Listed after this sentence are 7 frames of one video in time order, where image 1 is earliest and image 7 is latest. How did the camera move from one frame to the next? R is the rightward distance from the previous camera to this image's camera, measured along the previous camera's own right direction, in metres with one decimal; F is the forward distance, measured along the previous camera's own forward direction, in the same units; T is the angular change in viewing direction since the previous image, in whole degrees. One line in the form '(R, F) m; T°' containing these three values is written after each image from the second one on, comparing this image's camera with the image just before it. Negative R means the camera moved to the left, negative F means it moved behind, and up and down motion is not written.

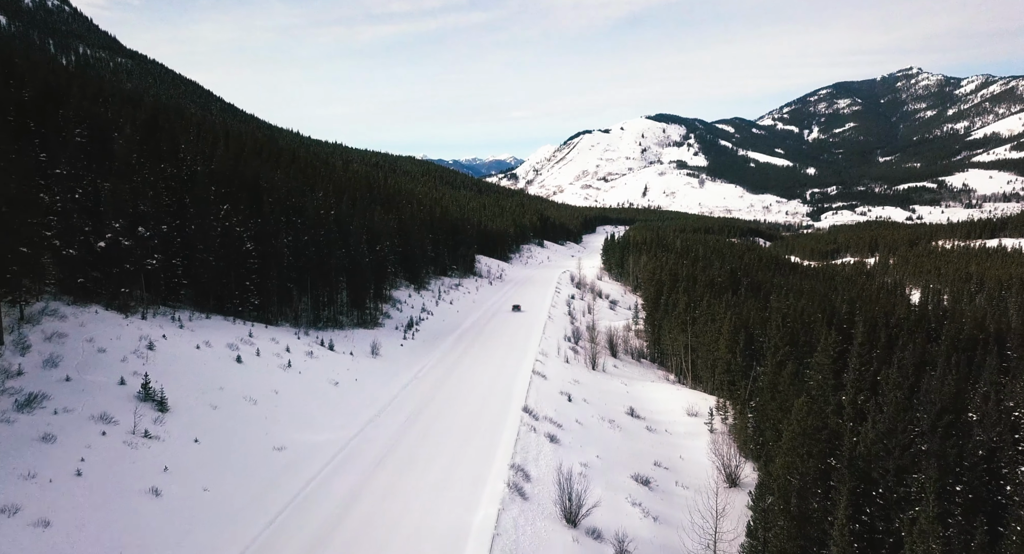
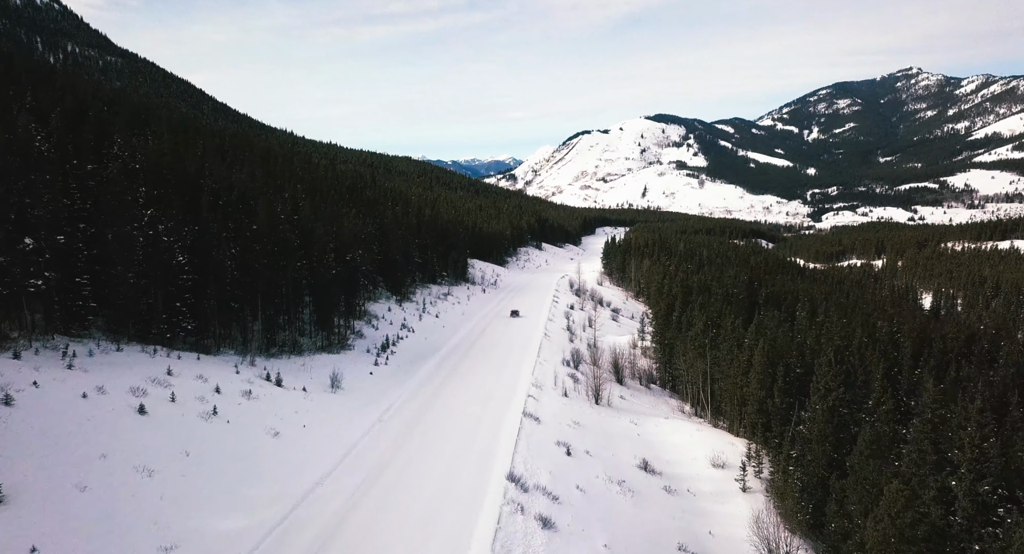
(+0.7, +7.5) m; 0°
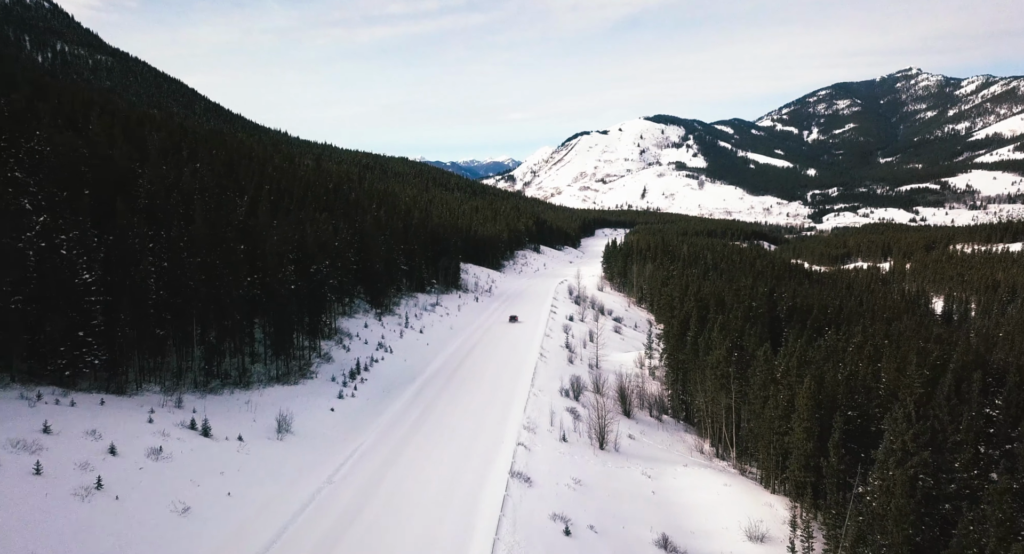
(+0.6, +6.9) m; 0°
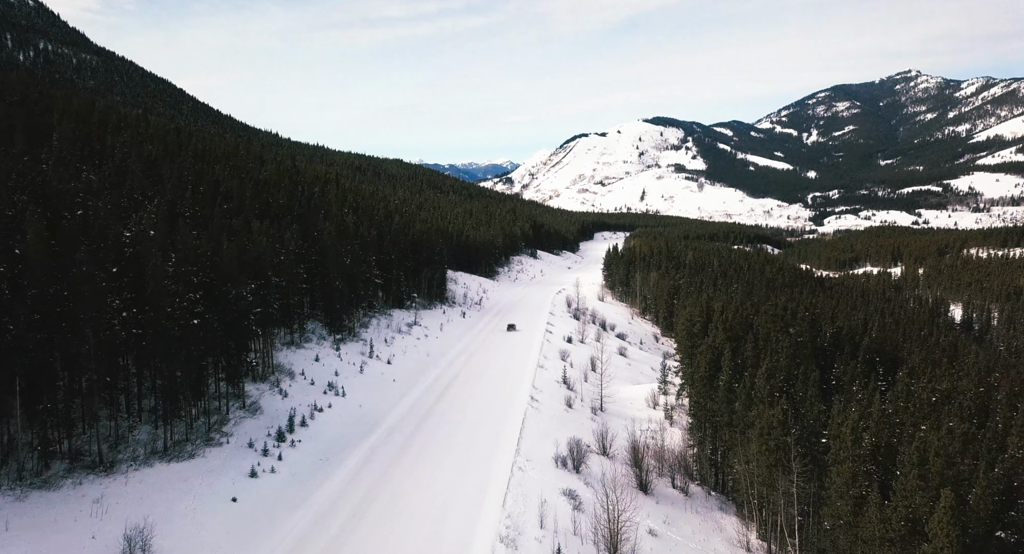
(+0.9, +10.5) m; 0°
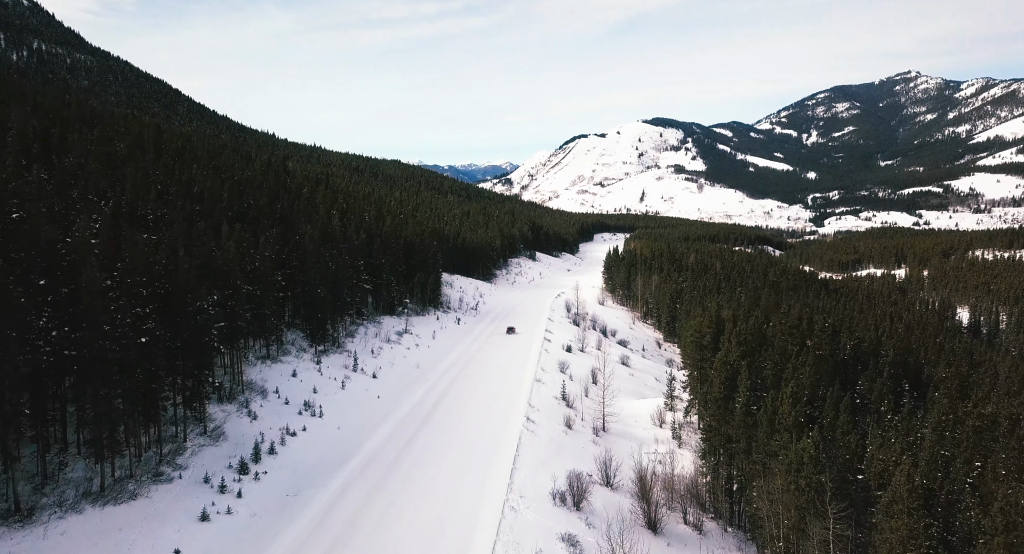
(+0.3, +3.7) m; 0°
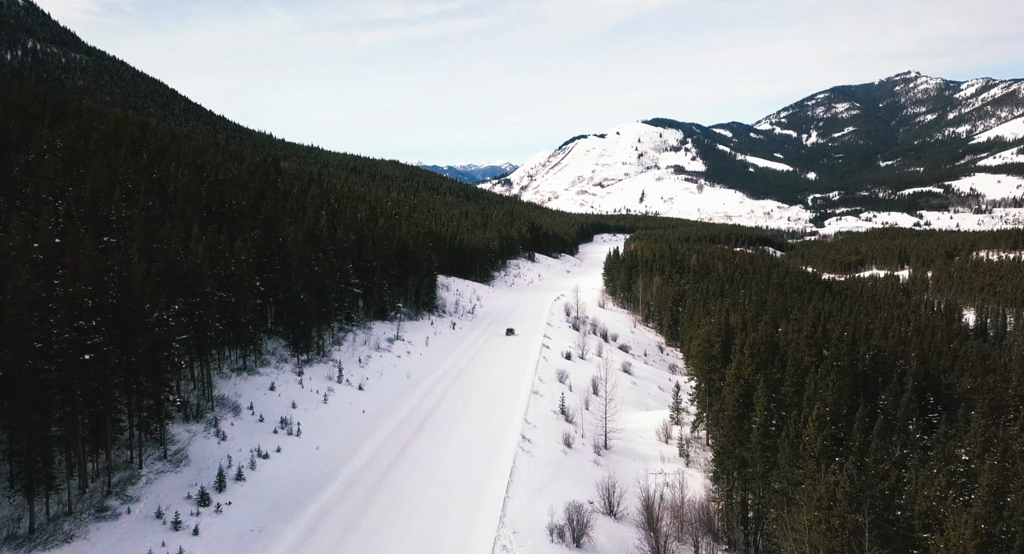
(+0.3, +3.0) m; 0°
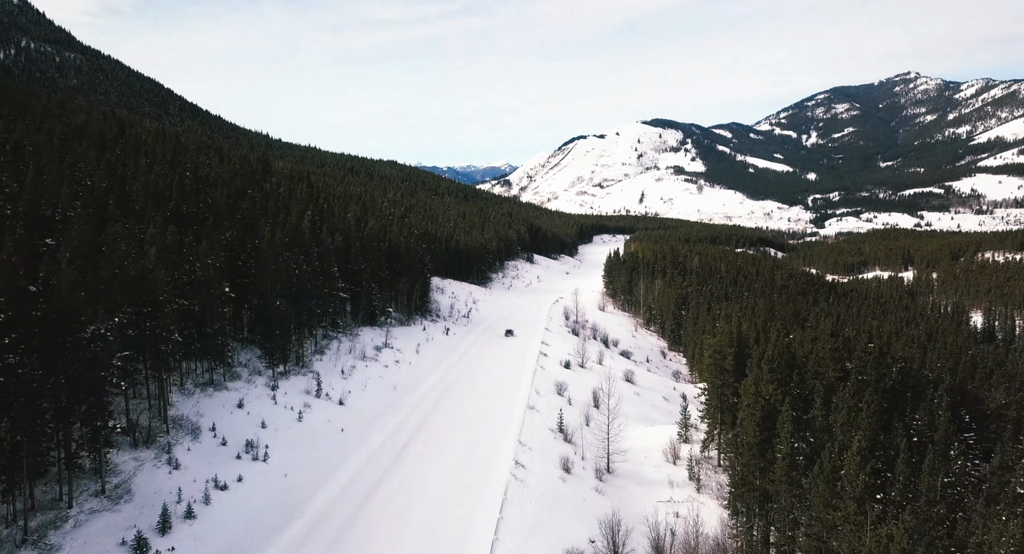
(+0.3, +3.7) m; 0°
